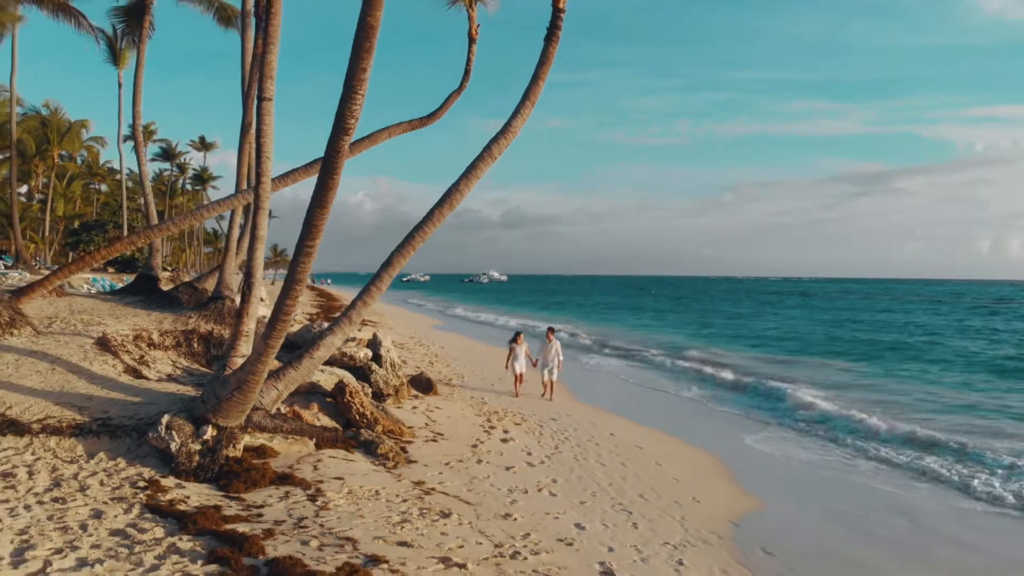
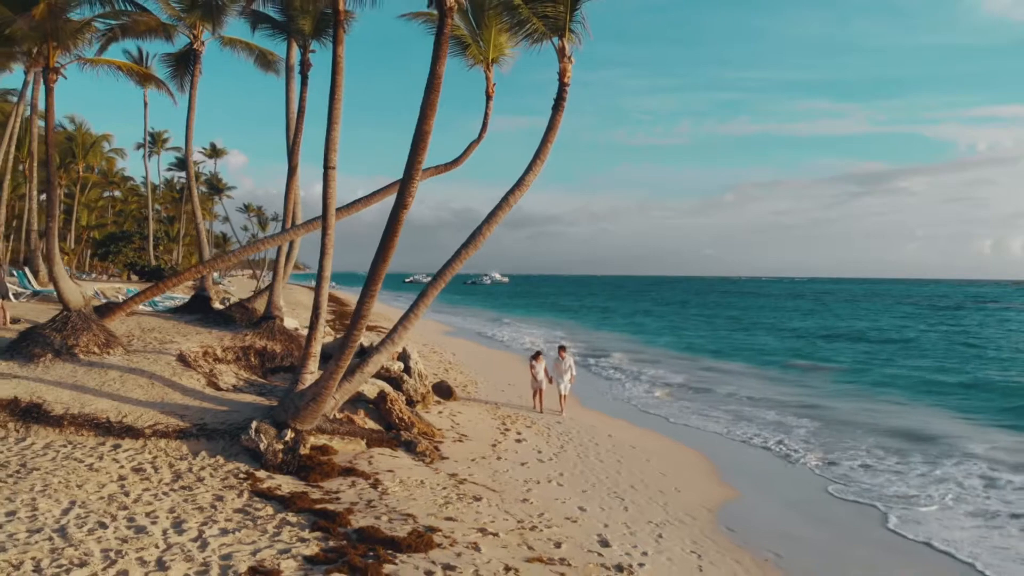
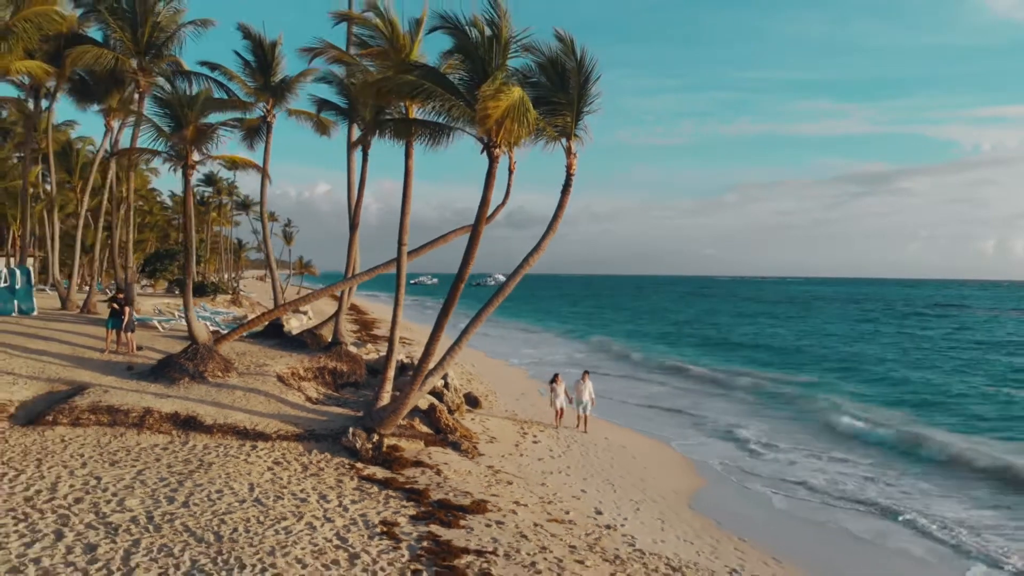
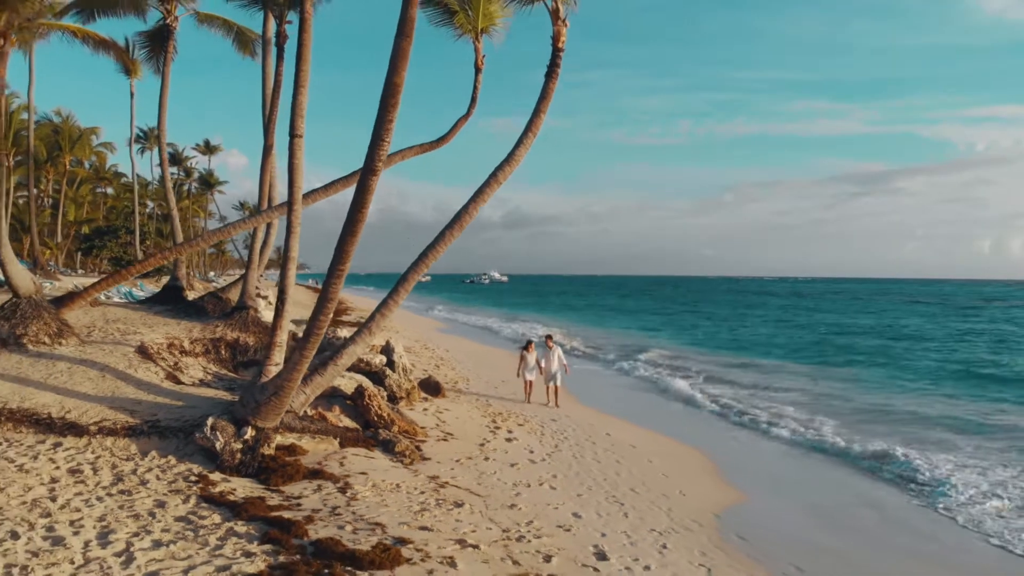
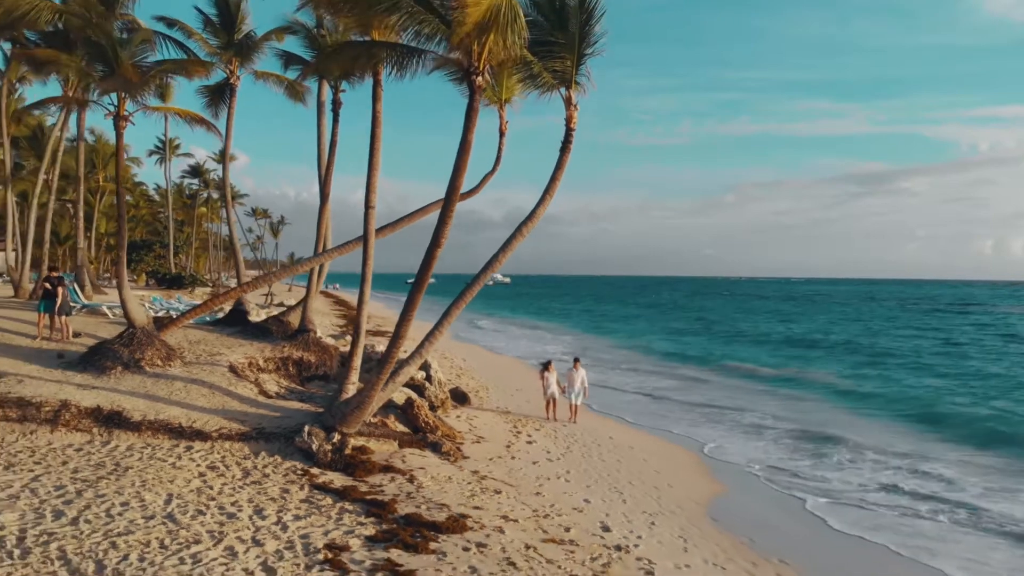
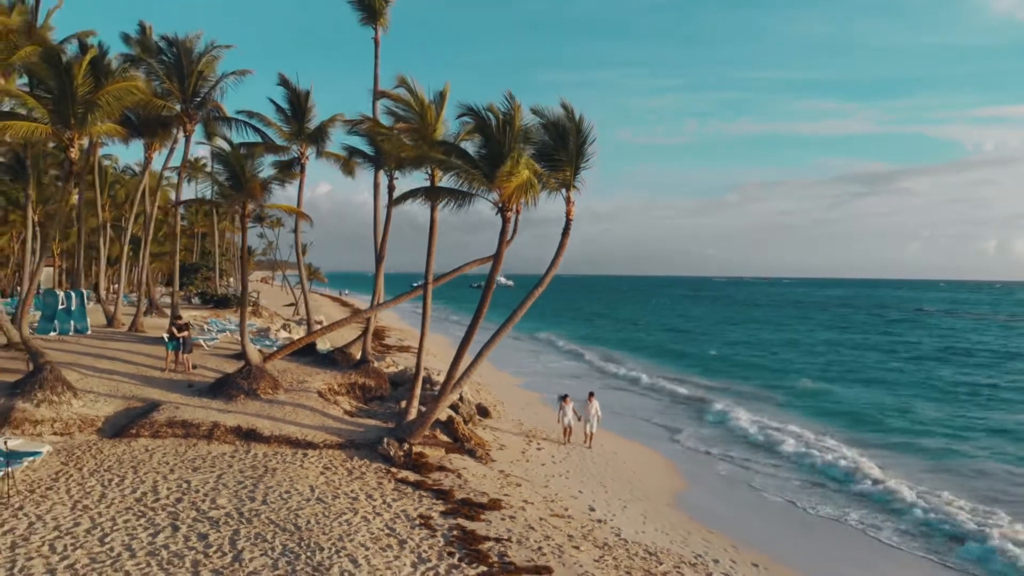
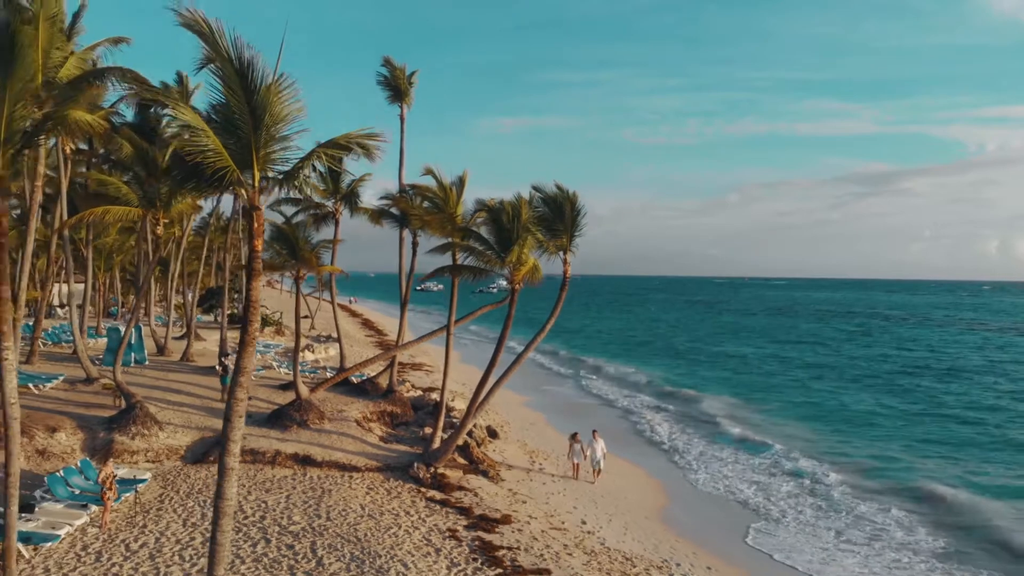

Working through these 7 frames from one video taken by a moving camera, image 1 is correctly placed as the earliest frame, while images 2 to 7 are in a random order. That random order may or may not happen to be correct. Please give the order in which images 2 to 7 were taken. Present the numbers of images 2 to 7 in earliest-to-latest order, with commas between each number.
4, 2, 5, 3, 6, 7
